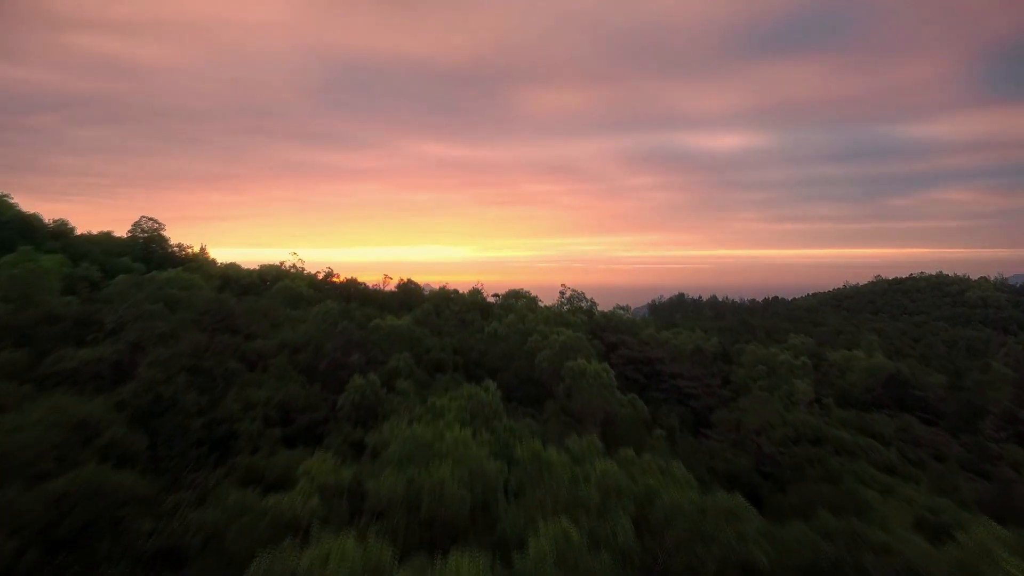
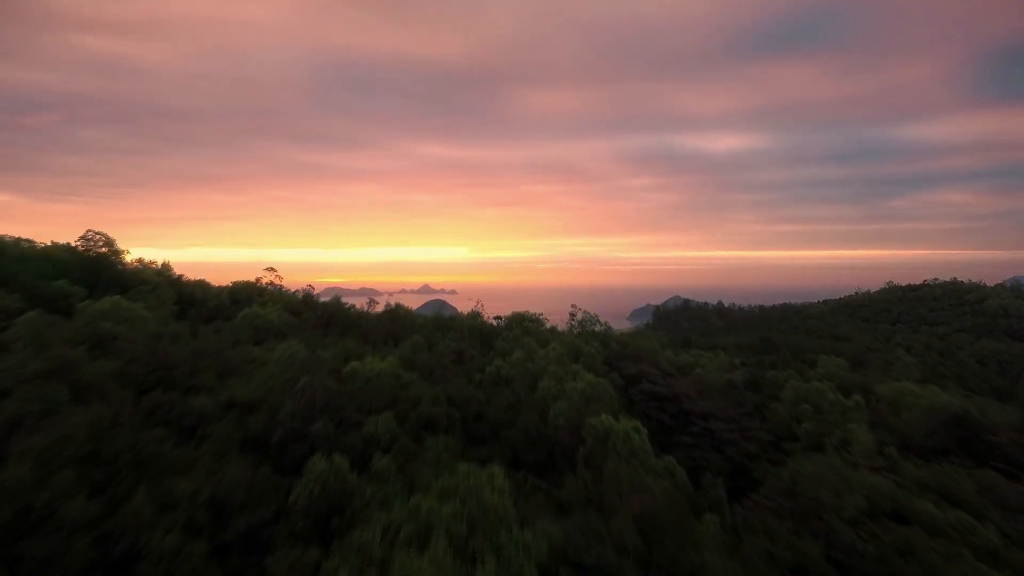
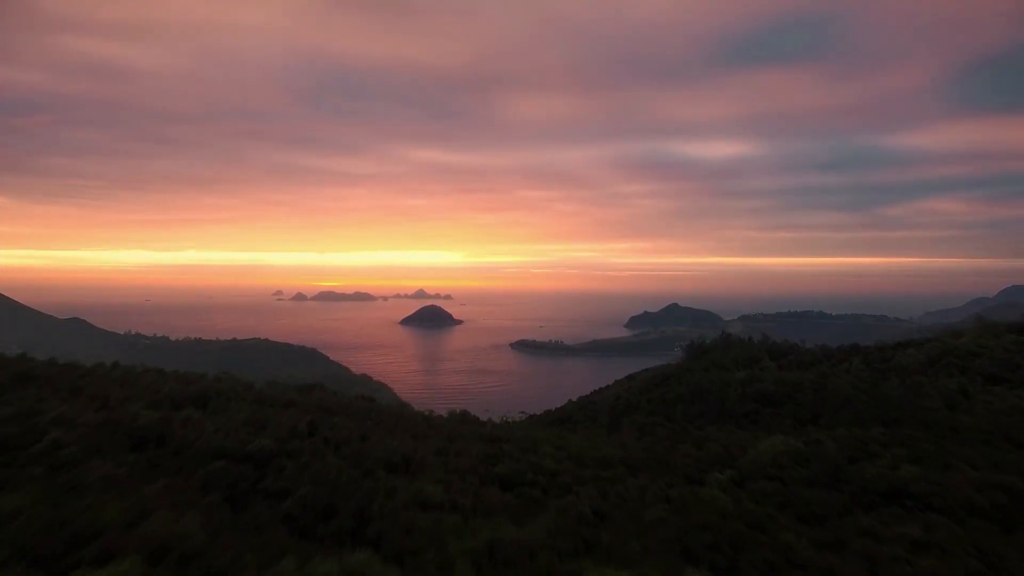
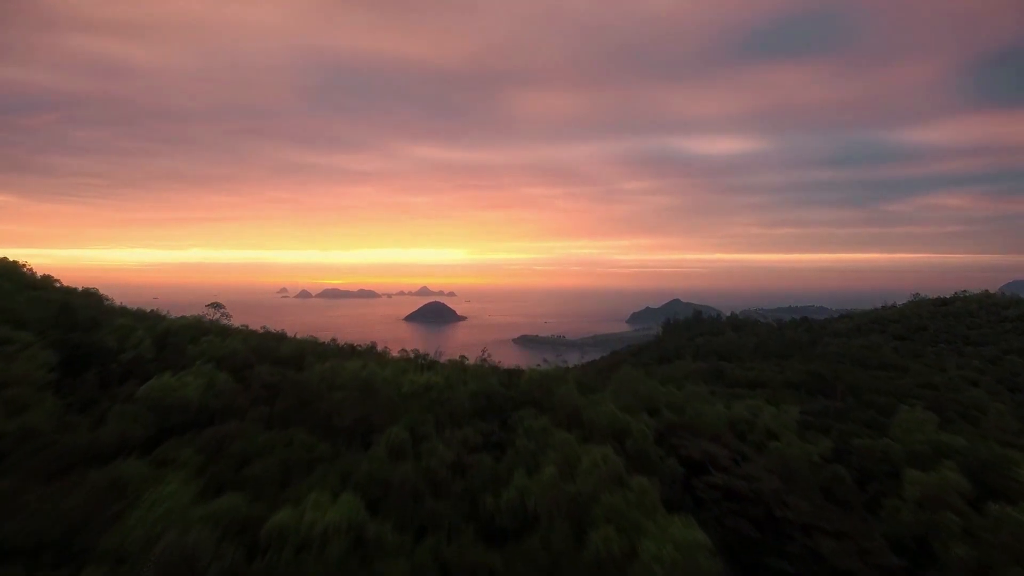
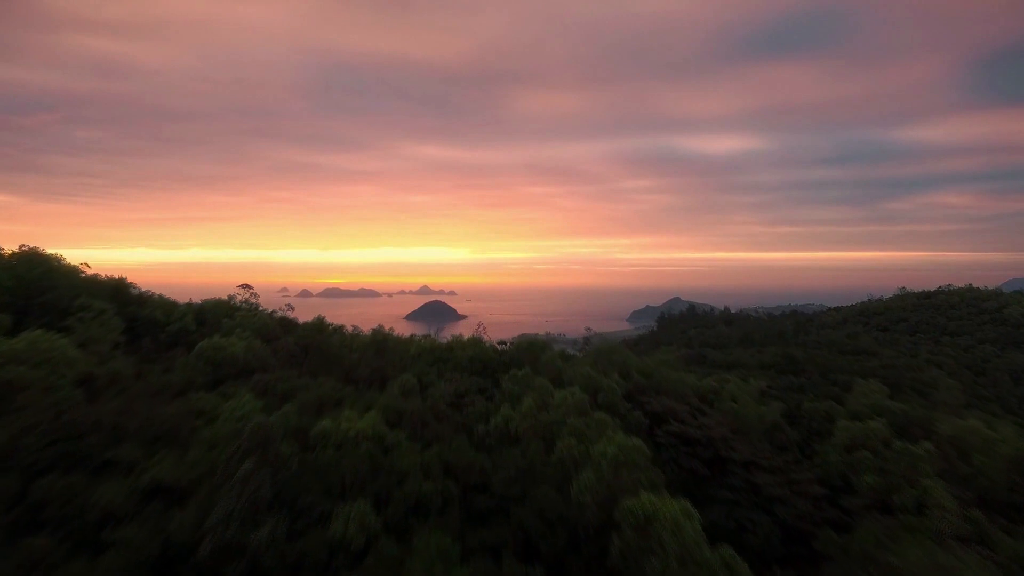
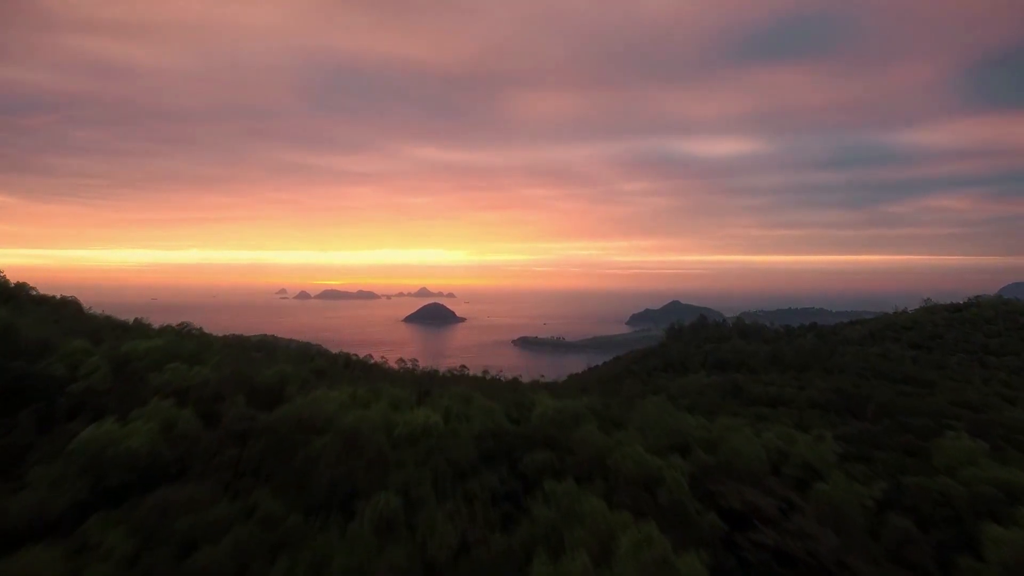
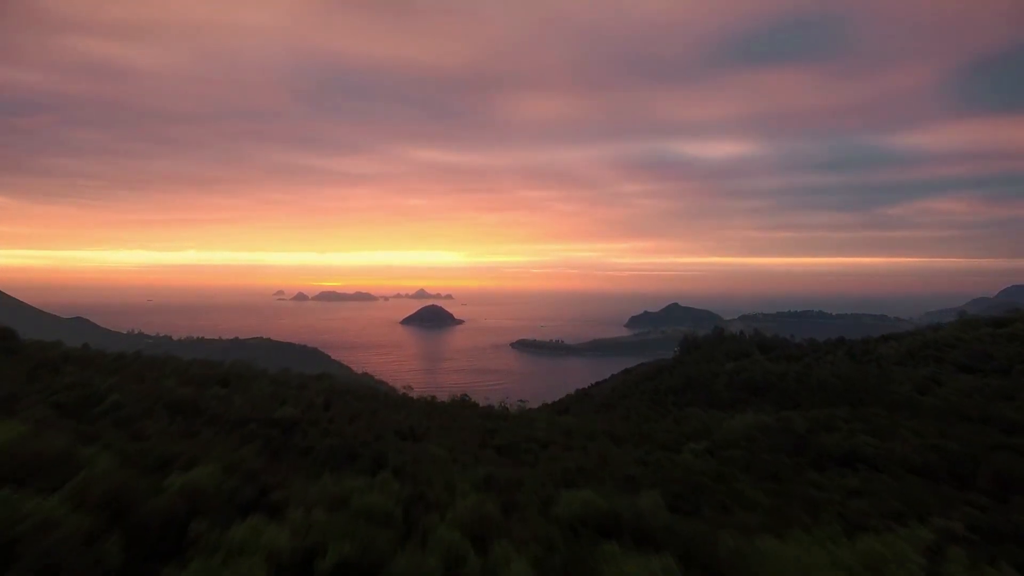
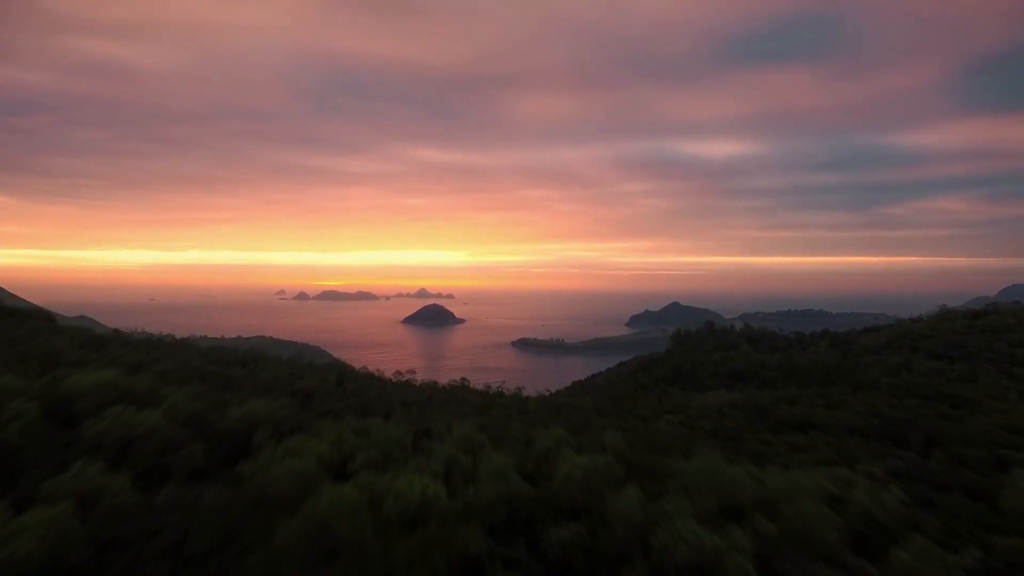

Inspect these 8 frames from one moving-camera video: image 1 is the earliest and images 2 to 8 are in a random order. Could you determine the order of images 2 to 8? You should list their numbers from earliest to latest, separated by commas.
2, 5, 4, 6, 8, 7, 3
